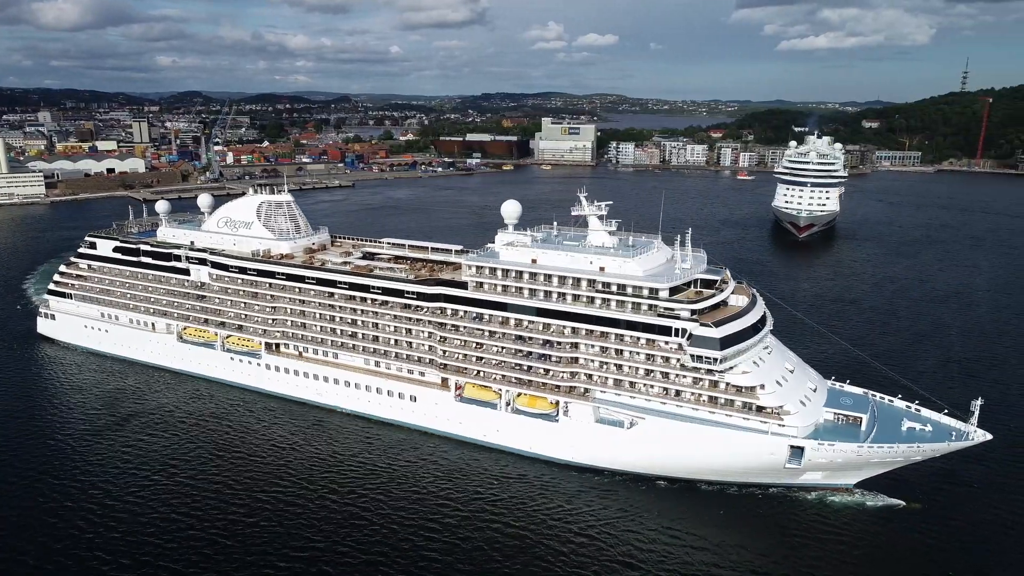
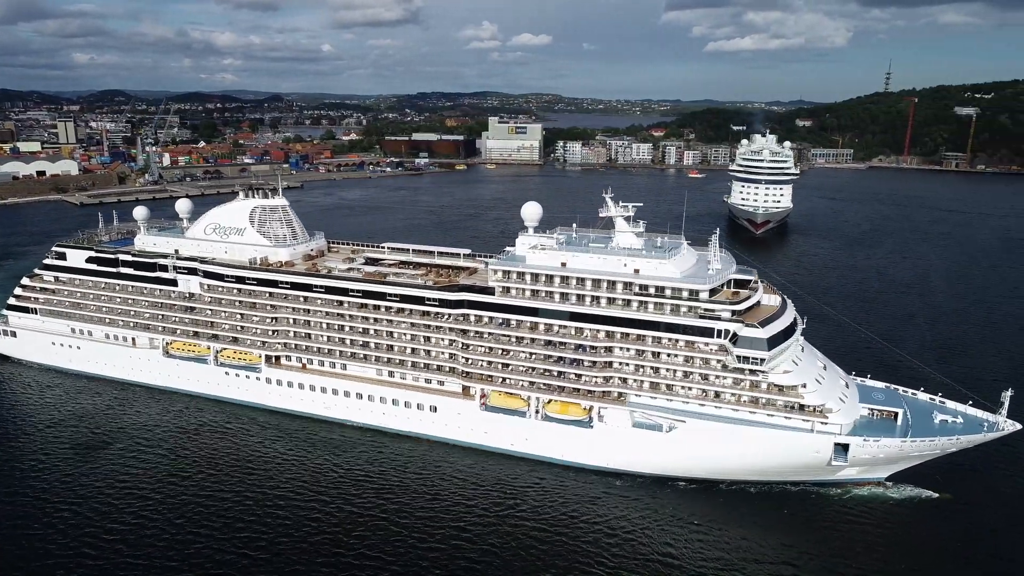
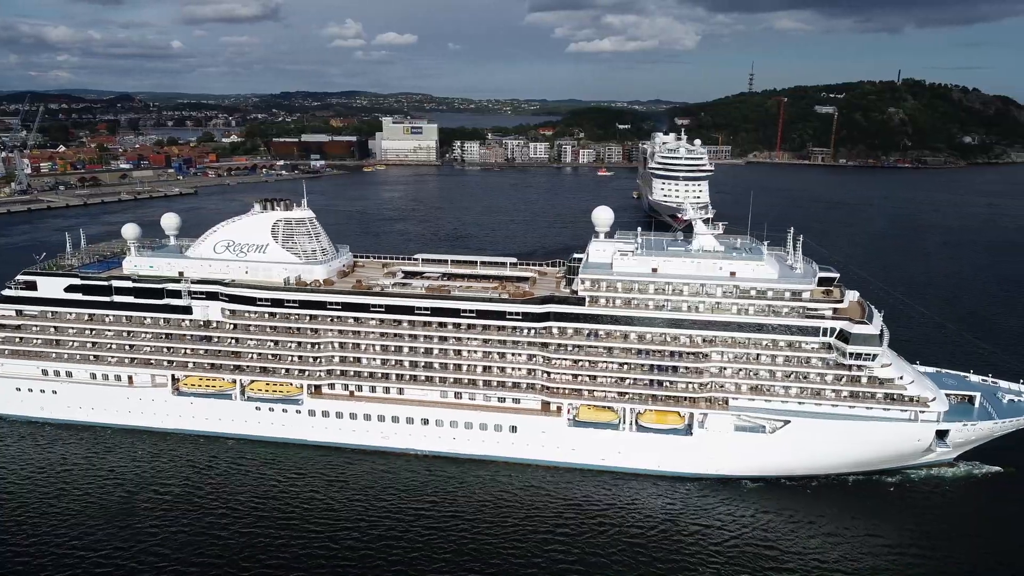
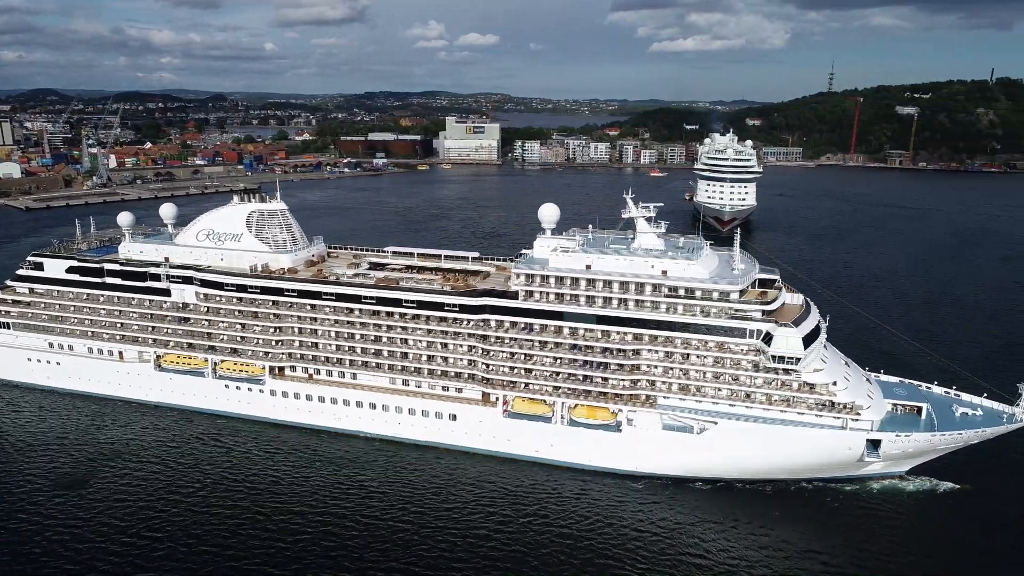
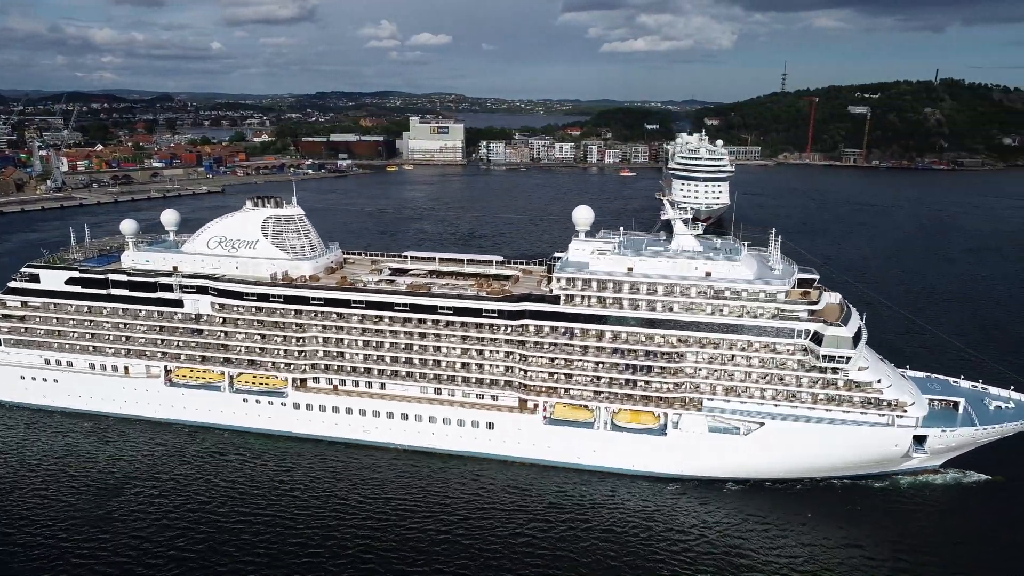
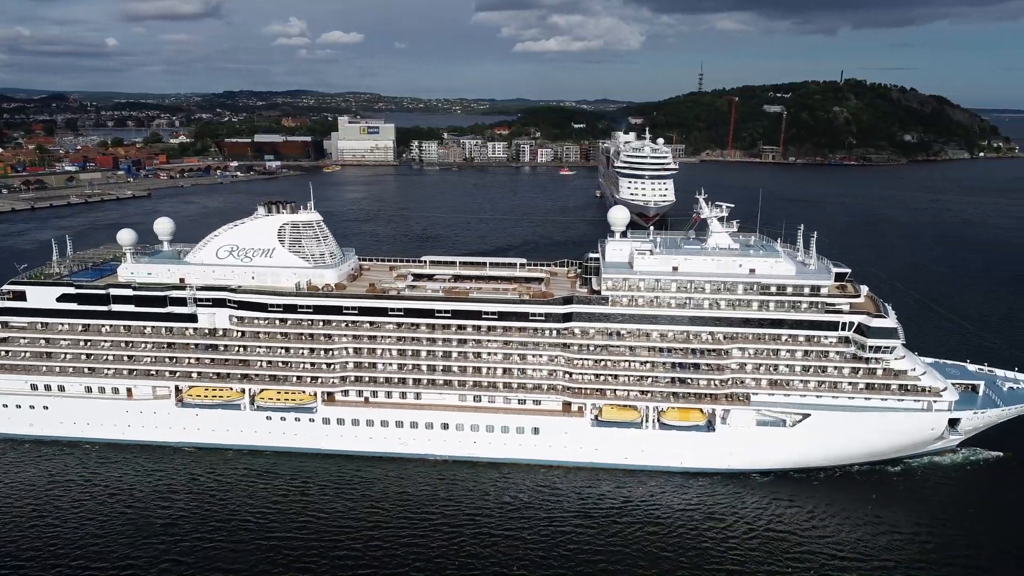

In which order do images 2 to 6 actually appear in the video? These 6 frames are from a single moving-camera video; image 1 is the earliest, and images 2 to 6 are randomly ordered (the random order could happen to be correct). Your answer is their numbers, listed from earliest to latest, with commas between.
2, 4, 5, 3, 6
